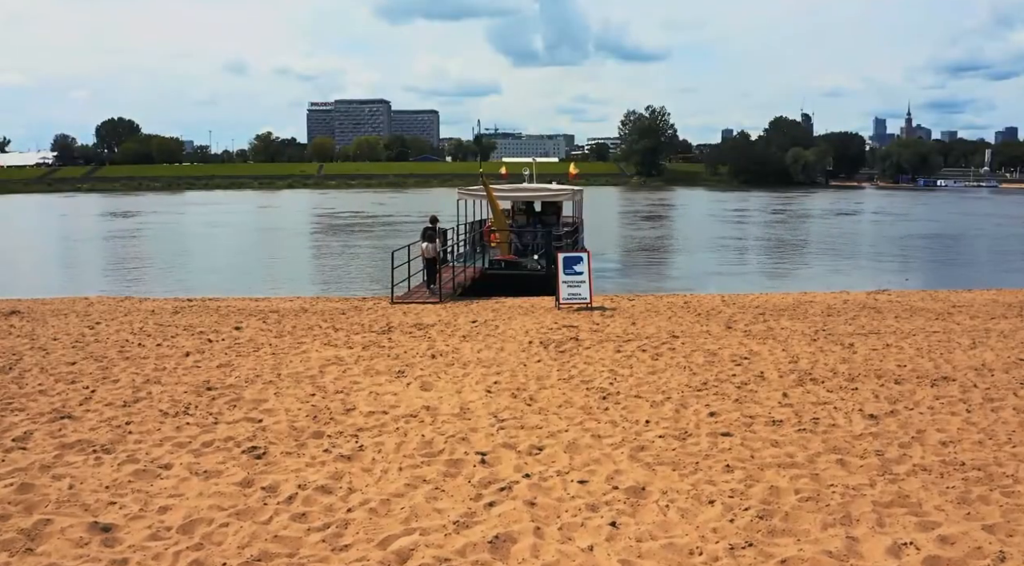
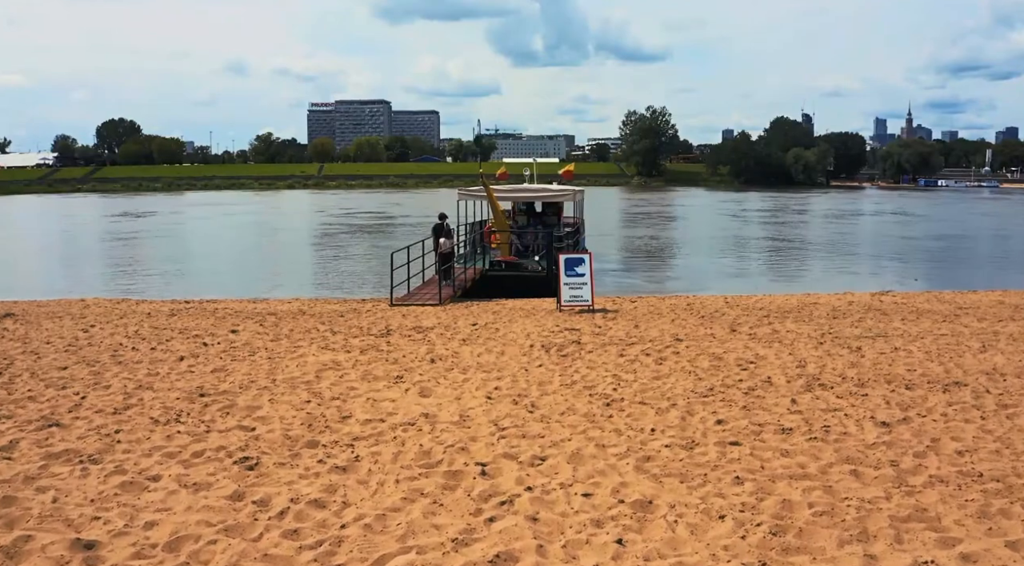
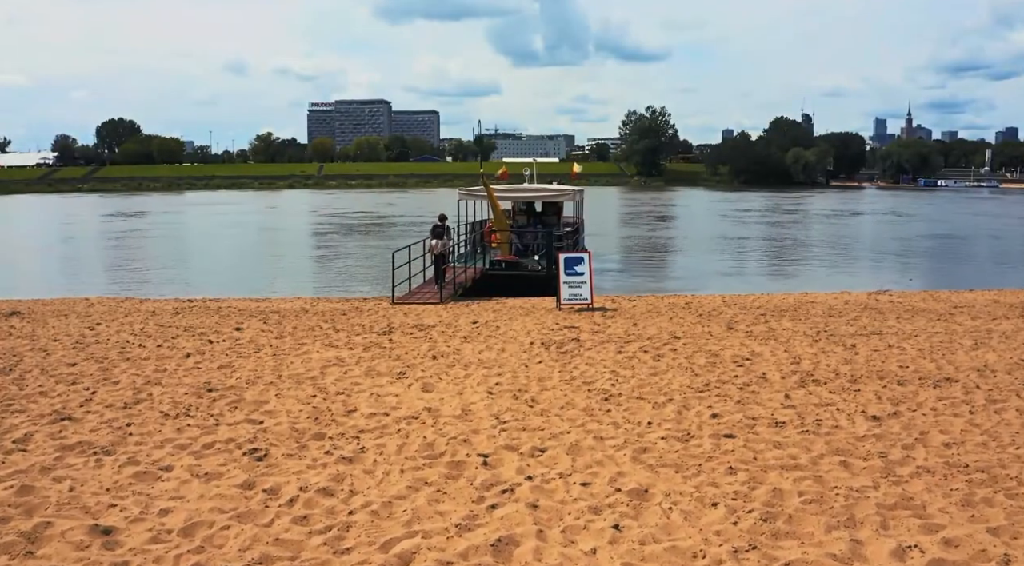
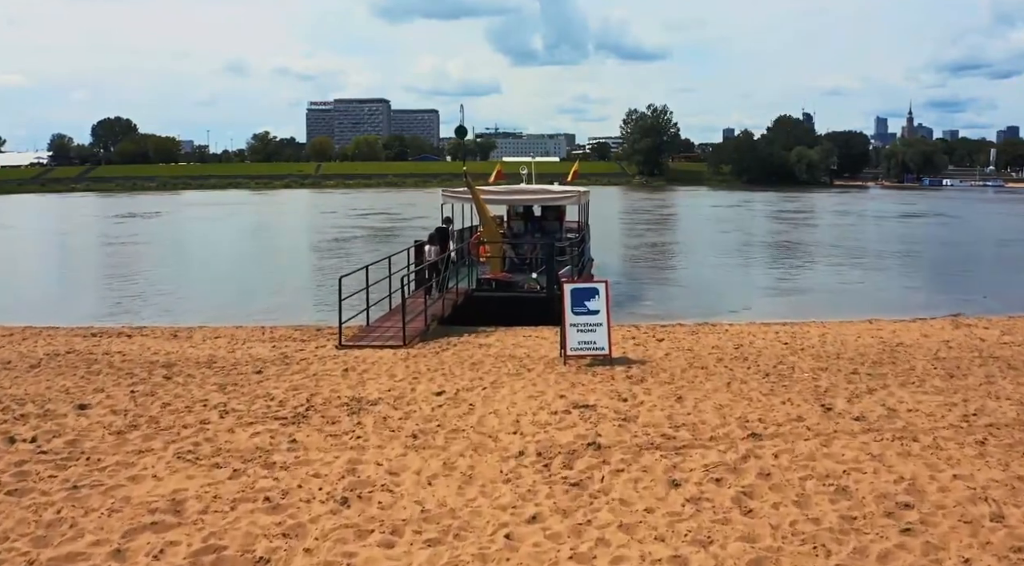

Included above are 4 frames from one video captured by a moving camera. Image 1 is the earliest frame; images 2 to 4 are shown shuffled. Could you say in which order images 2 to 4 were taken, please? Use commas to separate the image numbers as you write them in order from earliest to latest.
3, 2, 4
